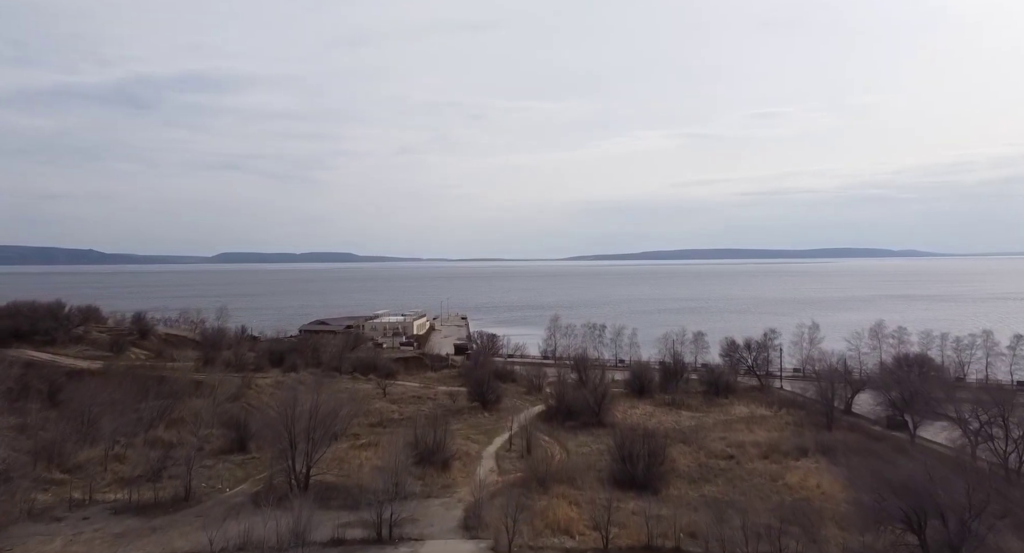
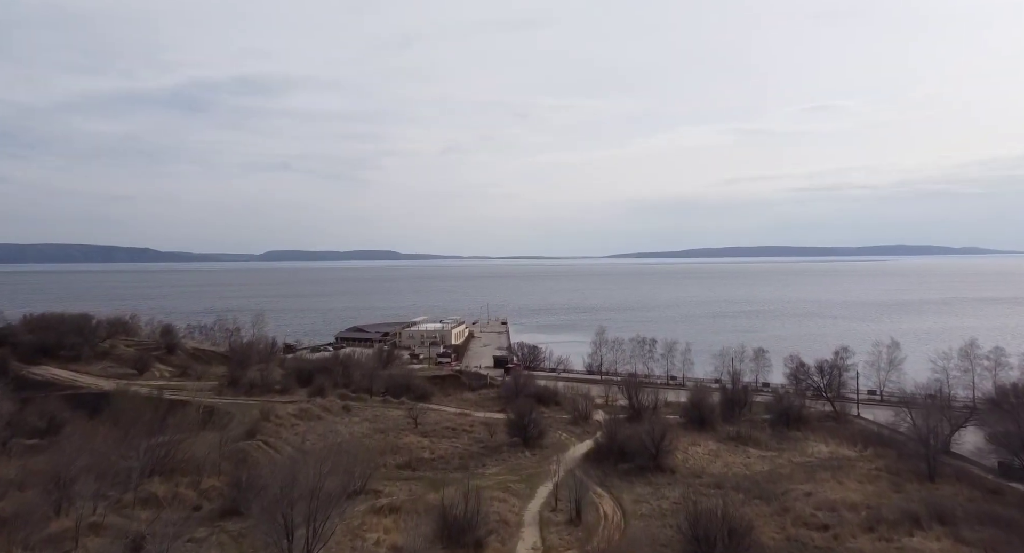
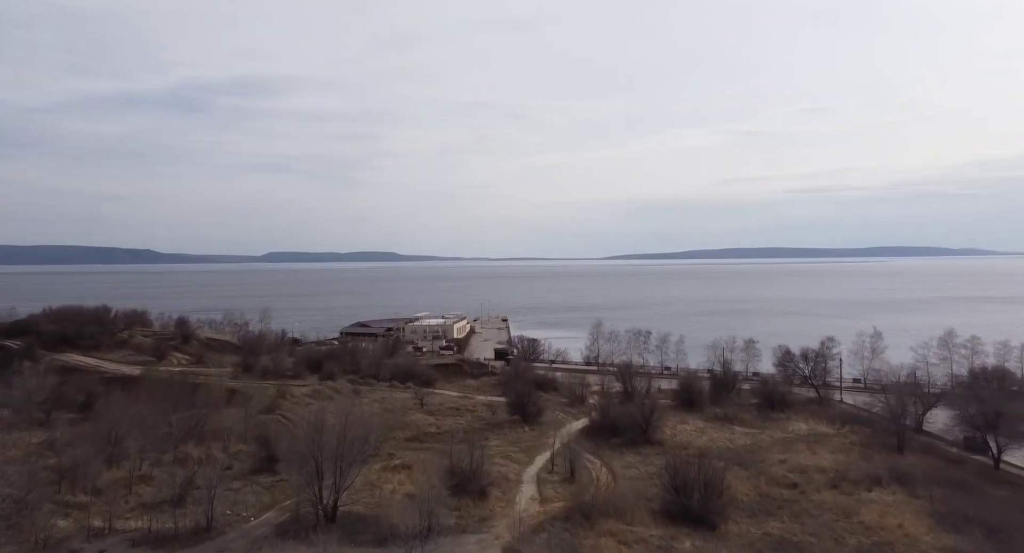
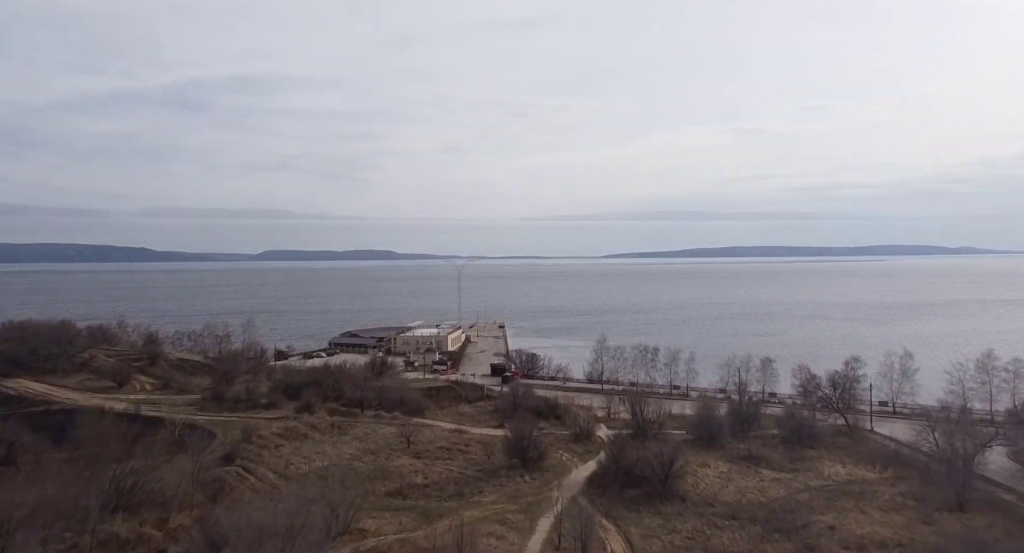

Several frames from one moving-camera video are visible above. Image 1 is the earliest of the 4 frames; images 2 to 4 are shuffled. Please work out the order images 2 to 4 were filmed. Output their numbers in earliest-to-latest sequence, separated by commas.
3, 2, 4
